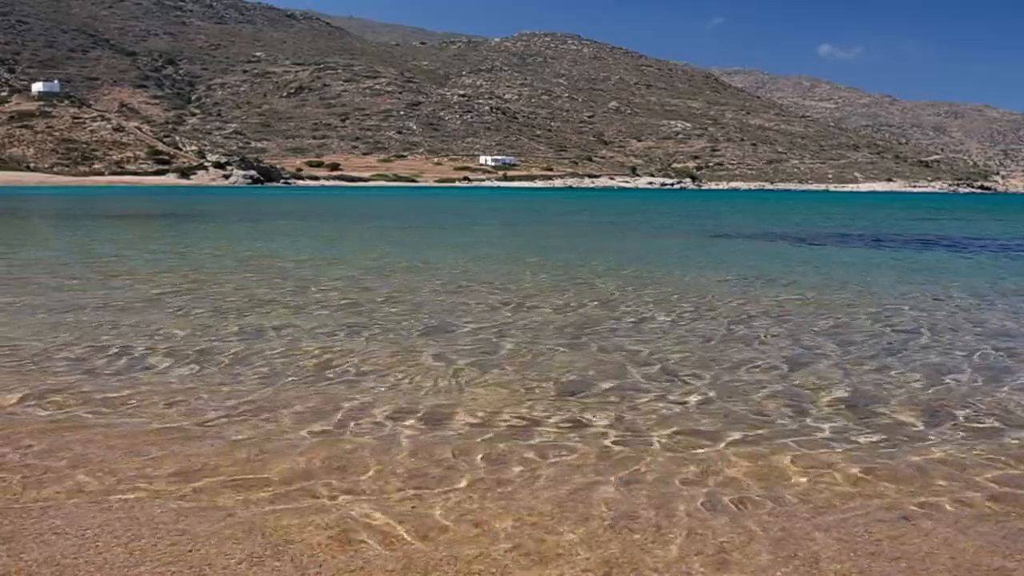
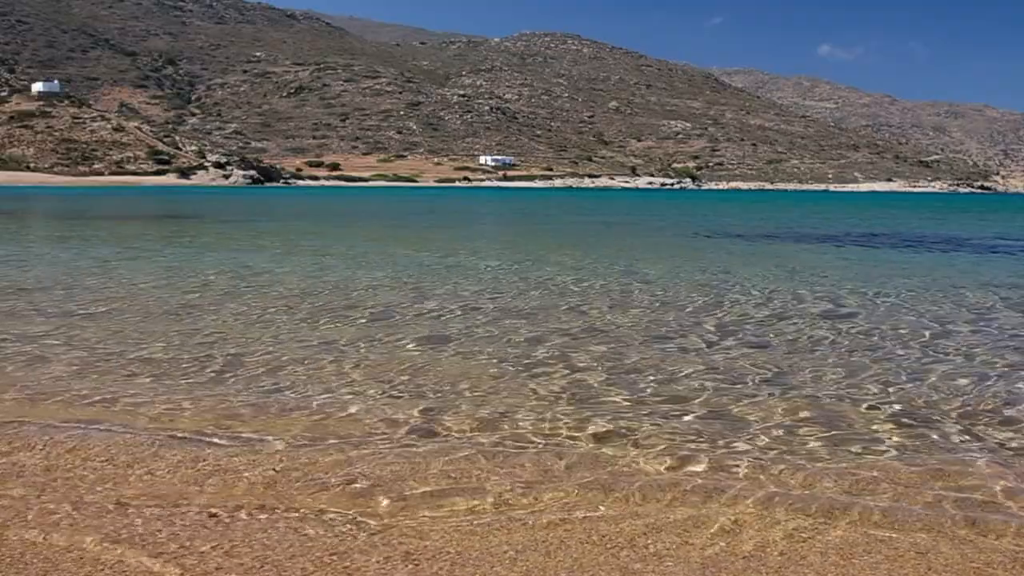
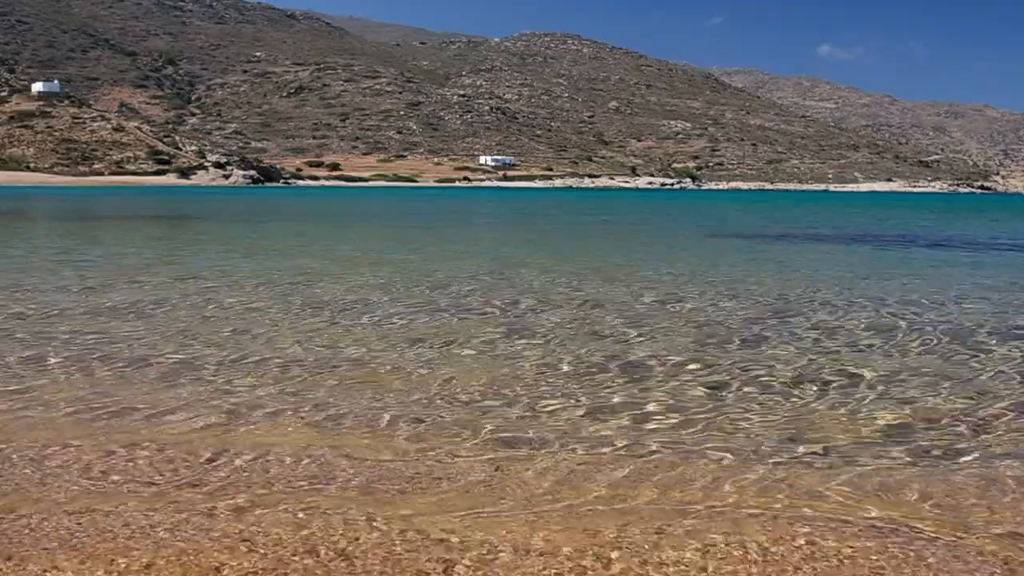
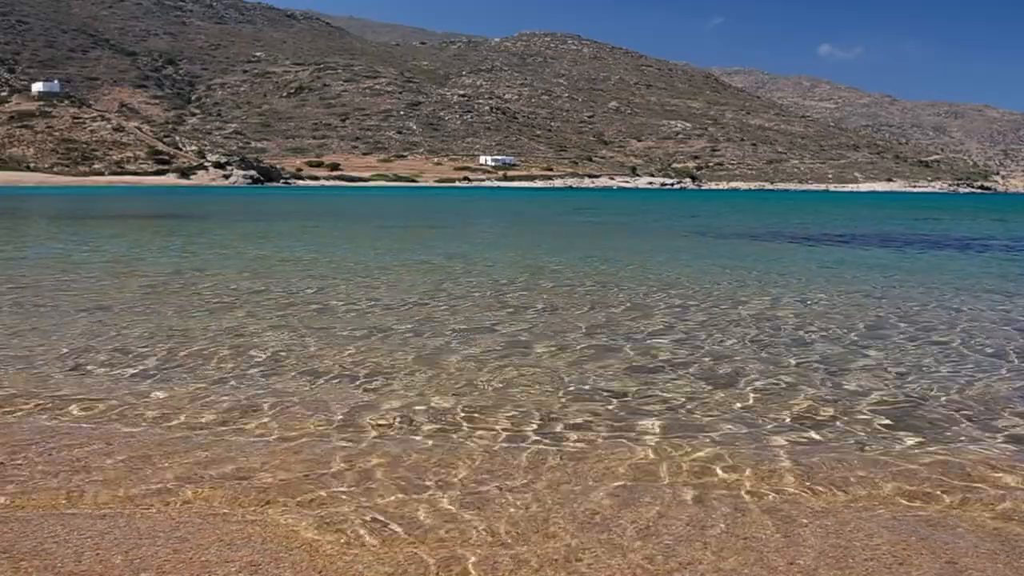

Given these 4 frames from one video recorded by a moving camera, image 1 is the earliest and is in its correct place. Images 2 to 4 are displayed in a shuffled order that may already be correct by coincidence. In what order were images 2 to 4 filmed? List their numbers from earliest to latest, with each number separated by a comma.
4, 2, 3
